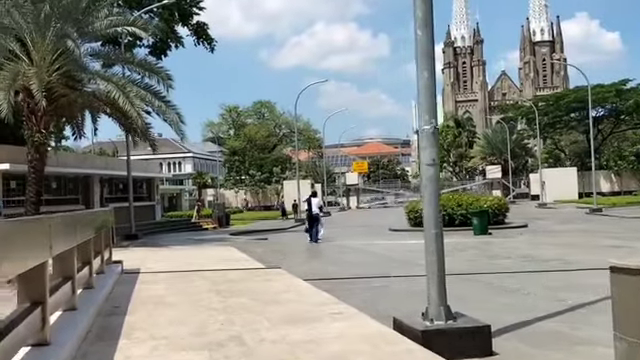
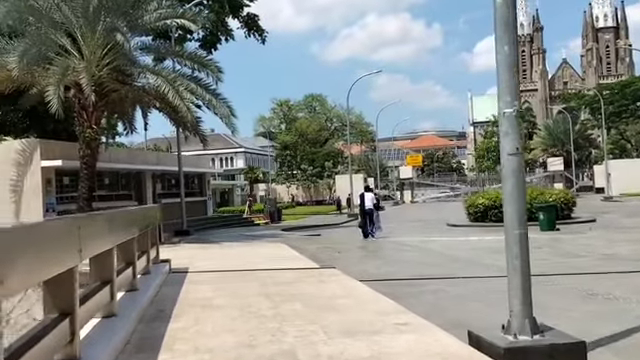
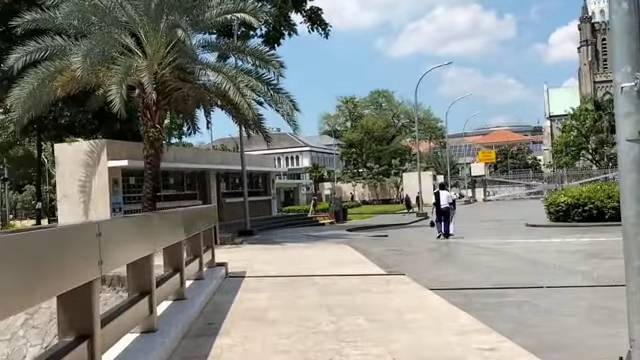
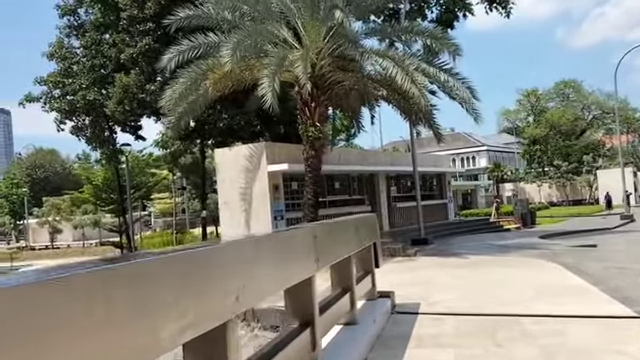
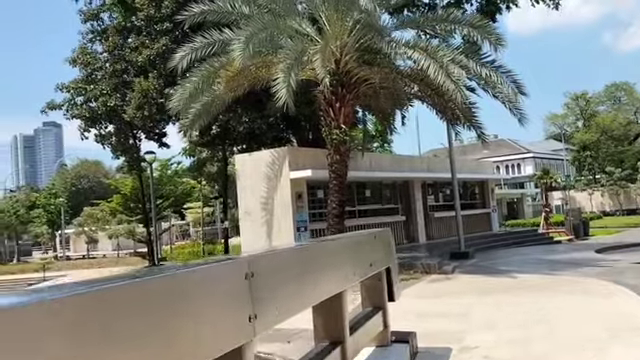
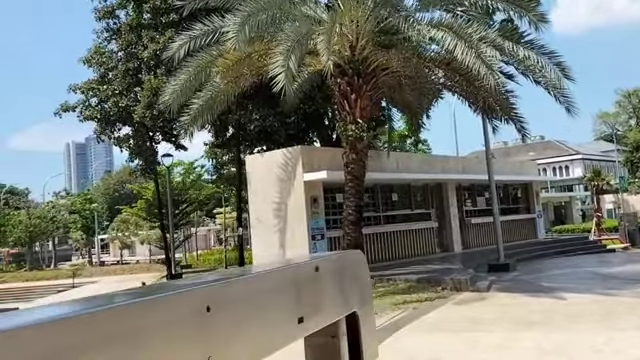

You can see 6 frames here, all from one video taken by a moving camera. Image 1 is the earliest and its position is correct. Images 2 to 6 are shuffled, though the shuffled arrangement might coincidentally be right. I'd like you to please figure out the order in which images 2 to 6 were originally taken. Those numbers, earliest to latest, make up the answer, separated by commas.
2, 3, 4, 5, 6
